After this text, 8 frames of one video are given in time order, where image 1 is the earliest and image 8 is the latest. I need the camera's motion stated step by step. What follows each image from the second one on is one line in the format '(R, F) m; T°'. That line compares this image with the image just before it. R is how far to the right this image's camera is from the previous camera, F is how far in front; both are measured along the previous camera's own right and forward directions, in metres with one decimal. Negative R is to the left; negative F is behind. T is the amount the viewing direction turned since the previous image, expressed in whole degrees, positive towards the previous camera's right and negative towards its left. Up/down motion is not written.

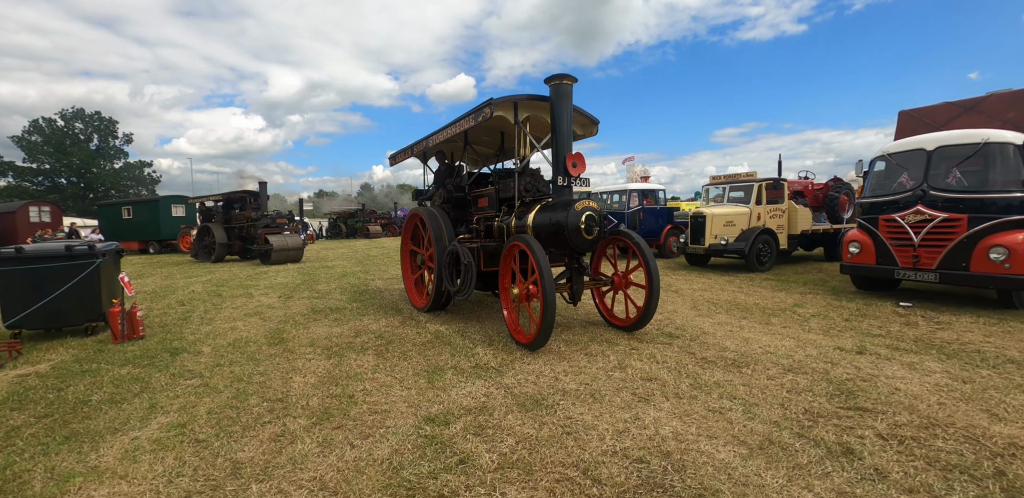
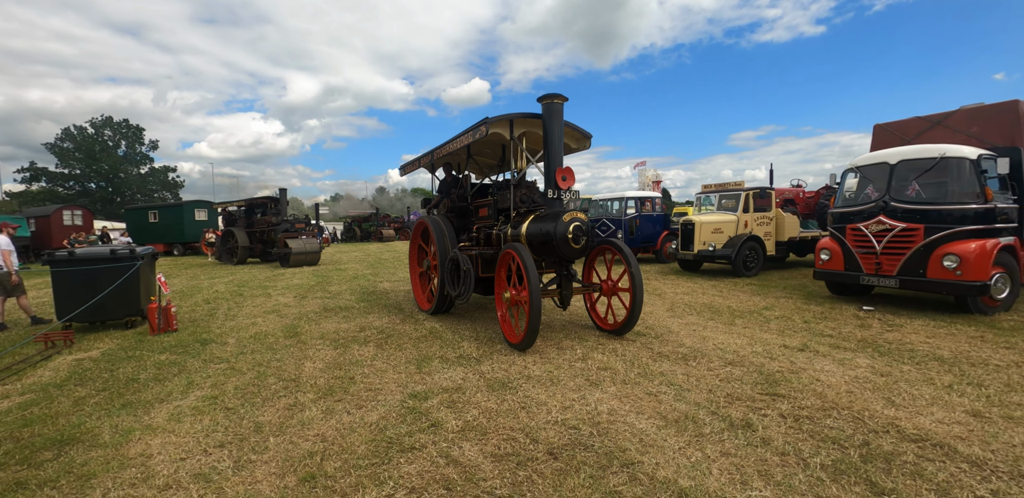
(+0.4, -0.6) m; -2°
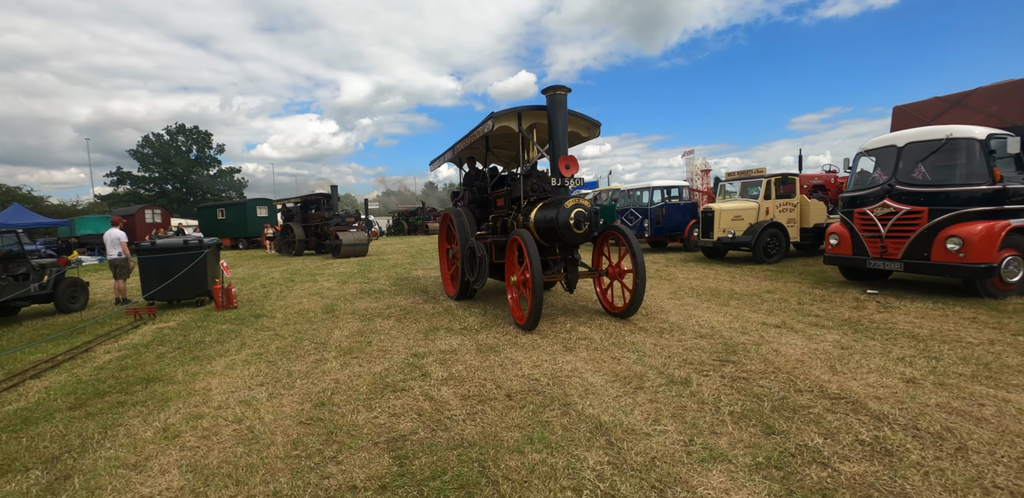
(+0.6, -0.6) m; -6°
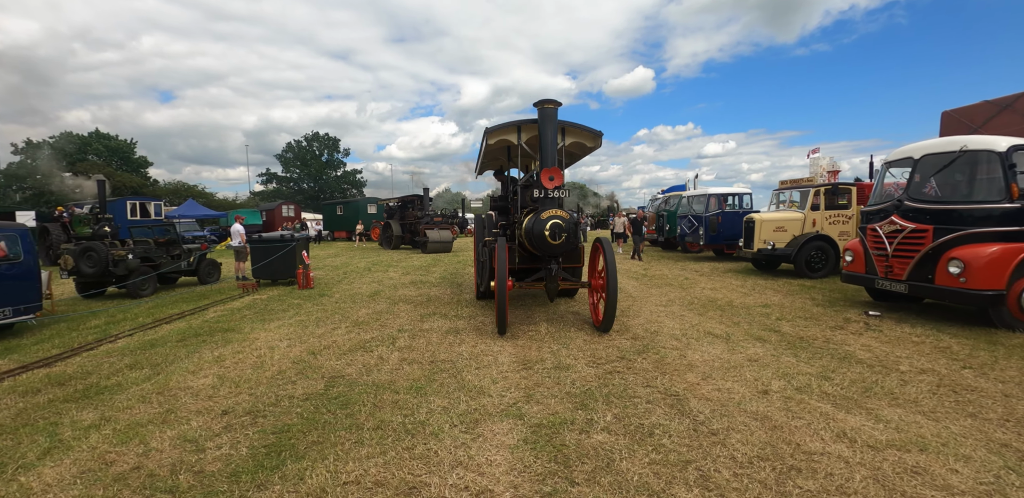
(+1.7, -0.8) m; -13°
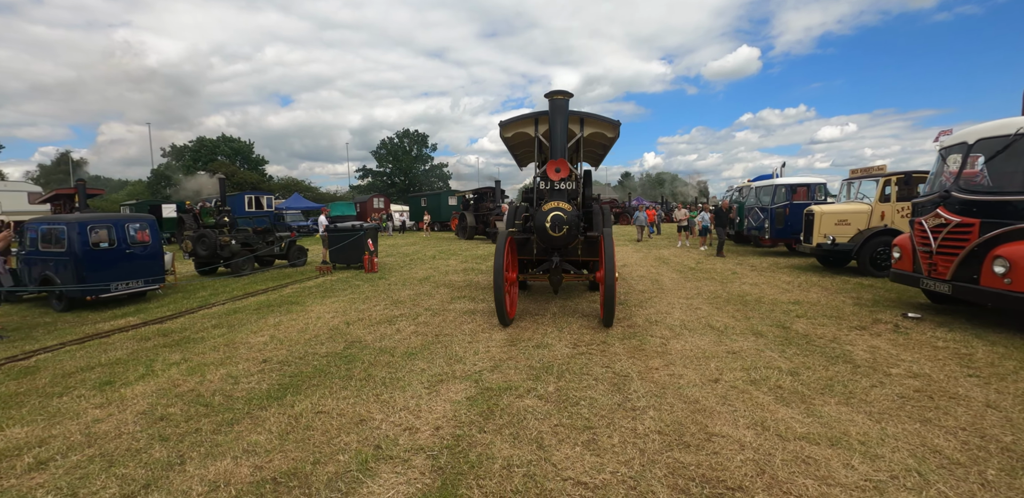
(+1.0, -0.4) m; -11°
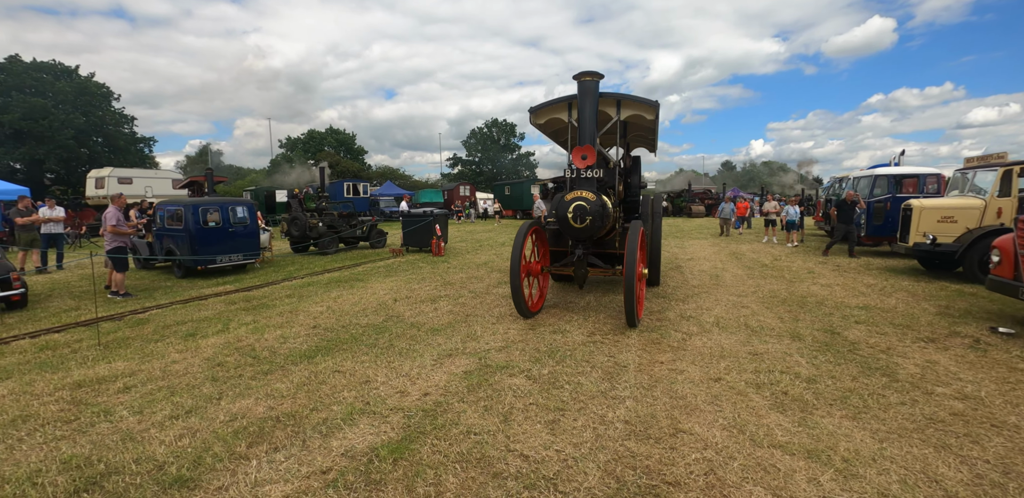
(+0.7, -0.1) m; -11°
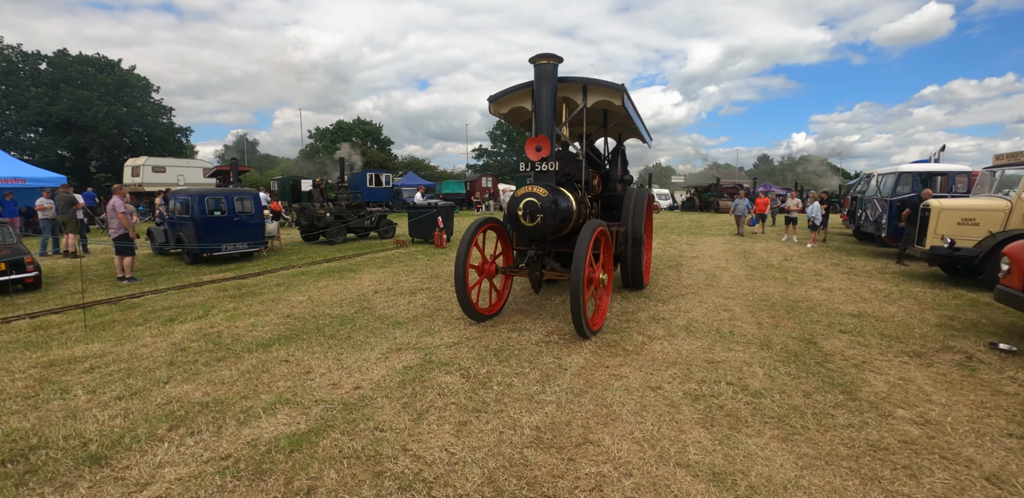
(+0.7, +0.1) m; -4°
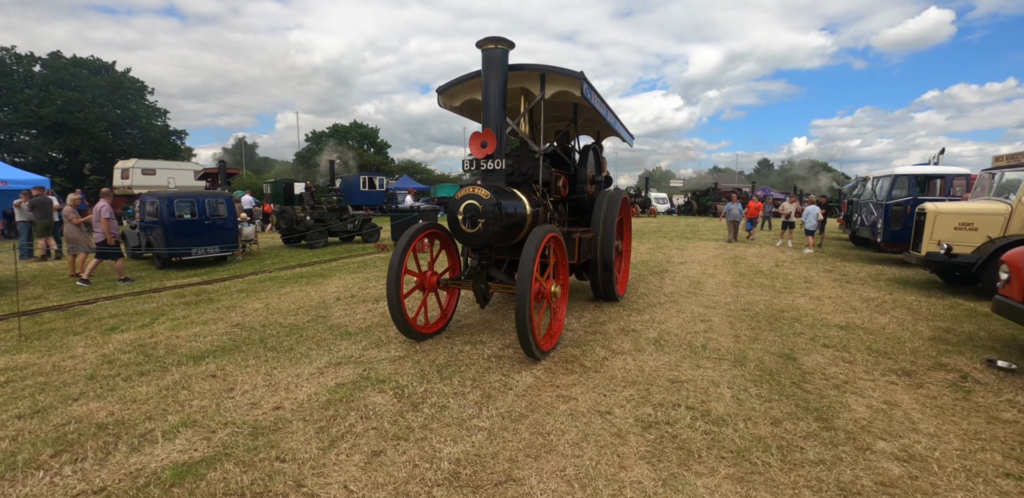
(+0.4, +0.3) m; 0°
